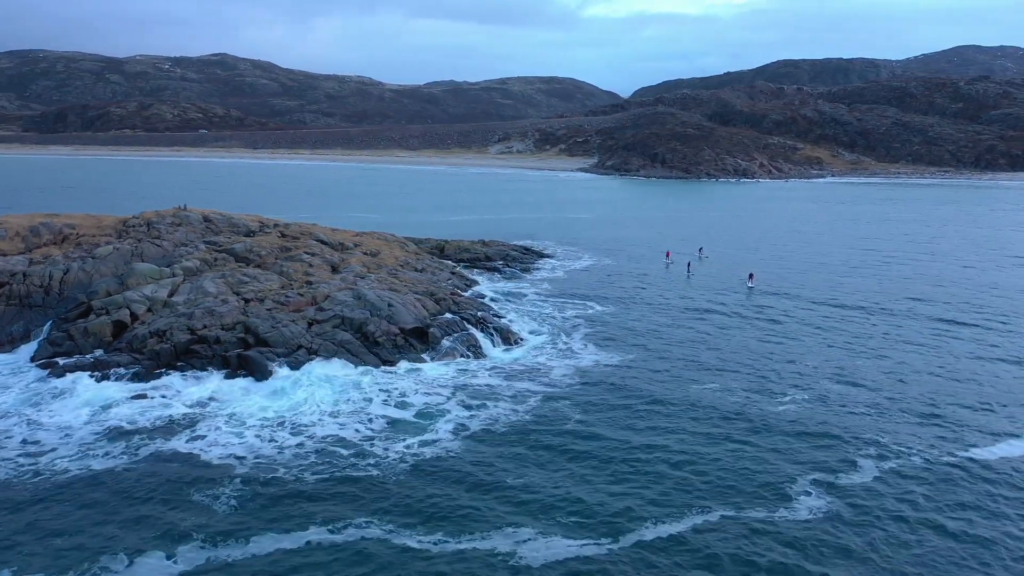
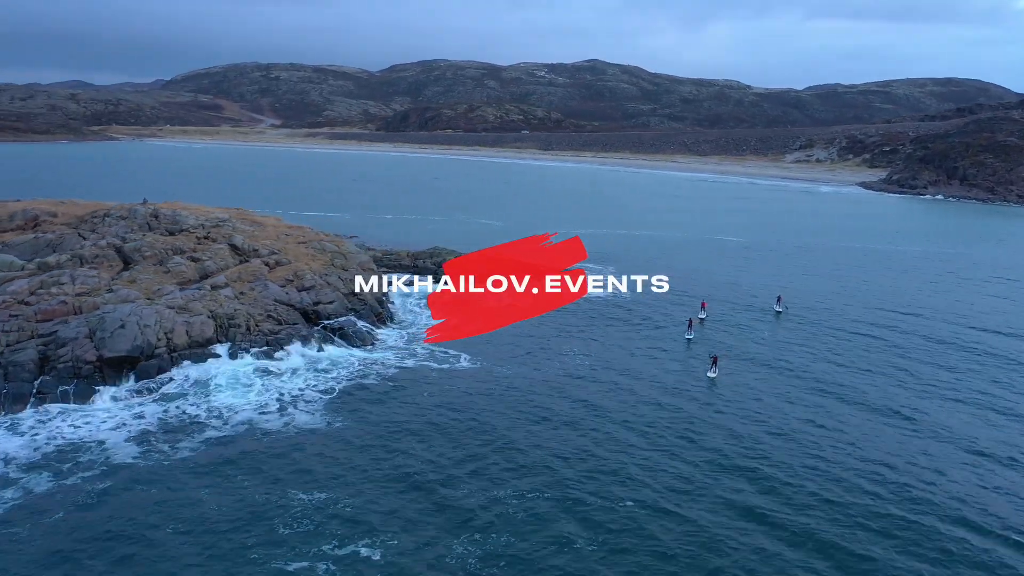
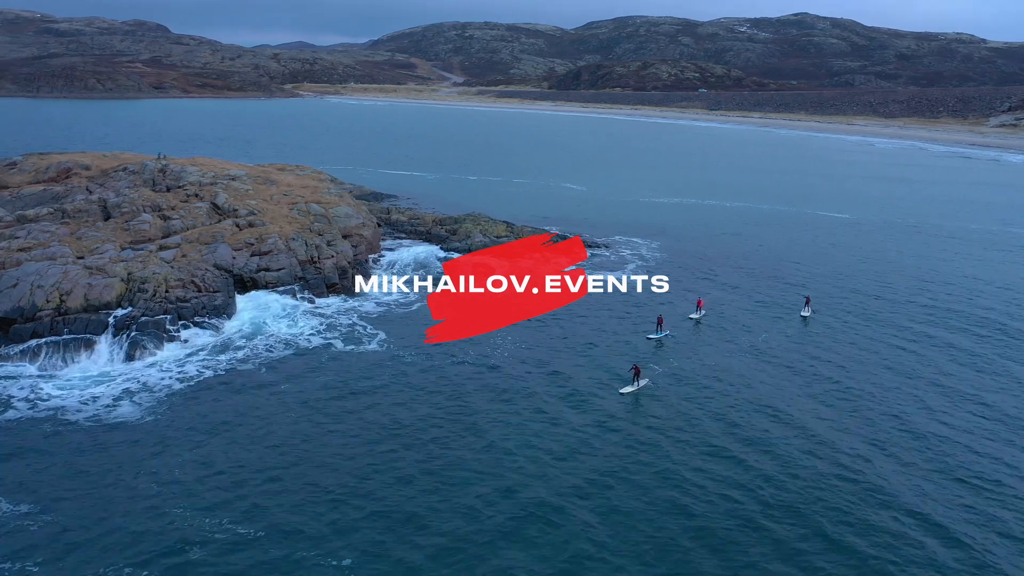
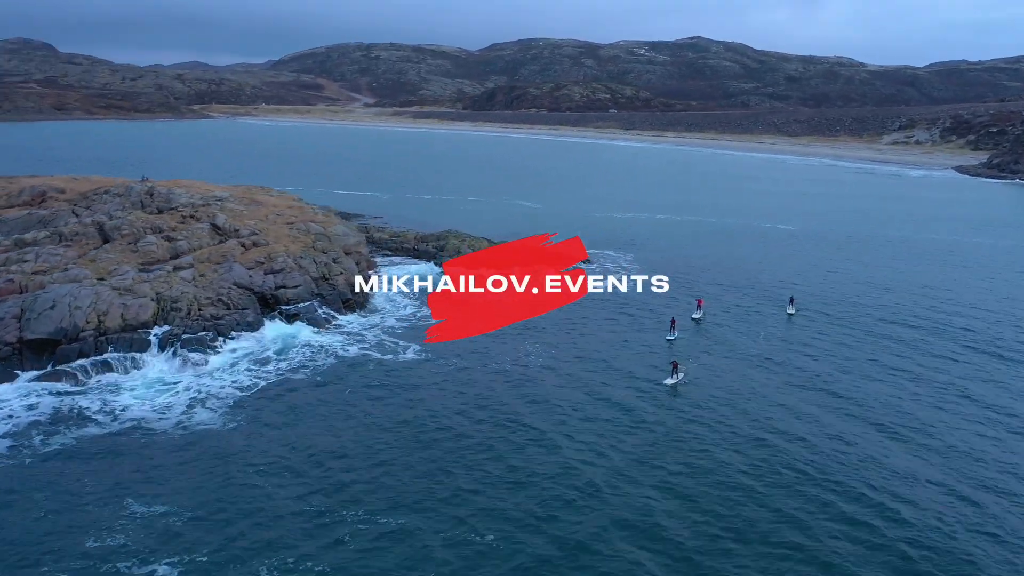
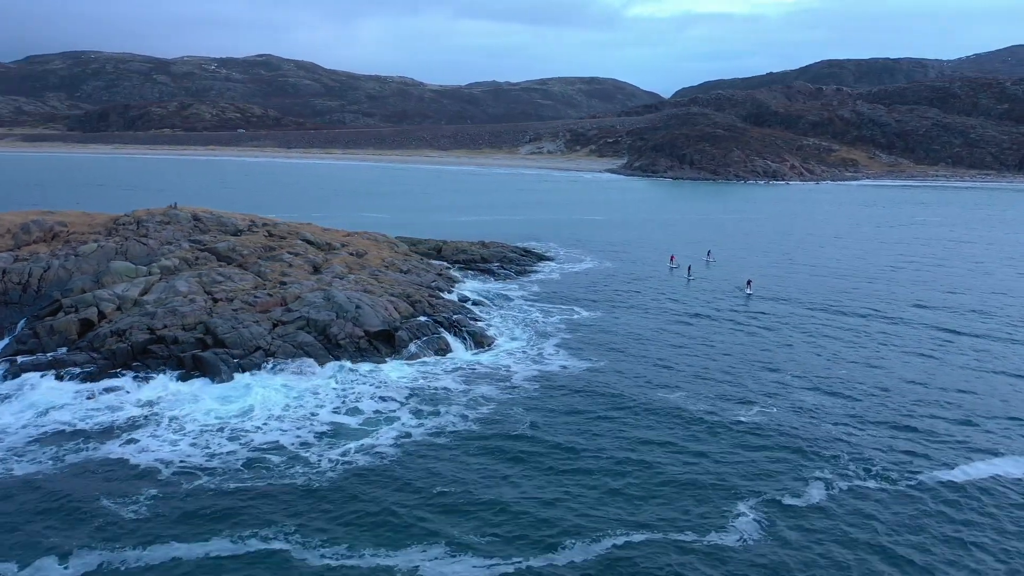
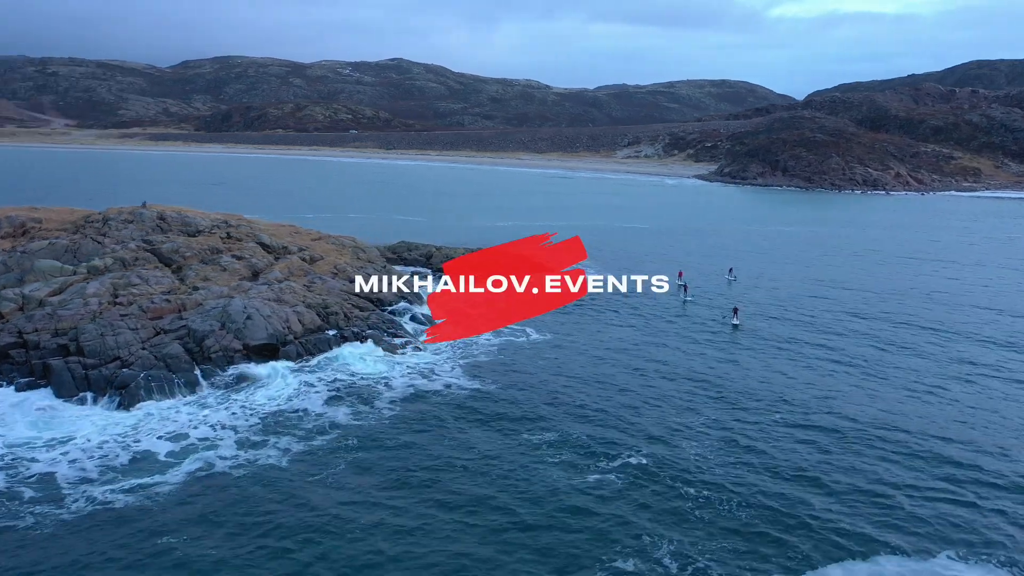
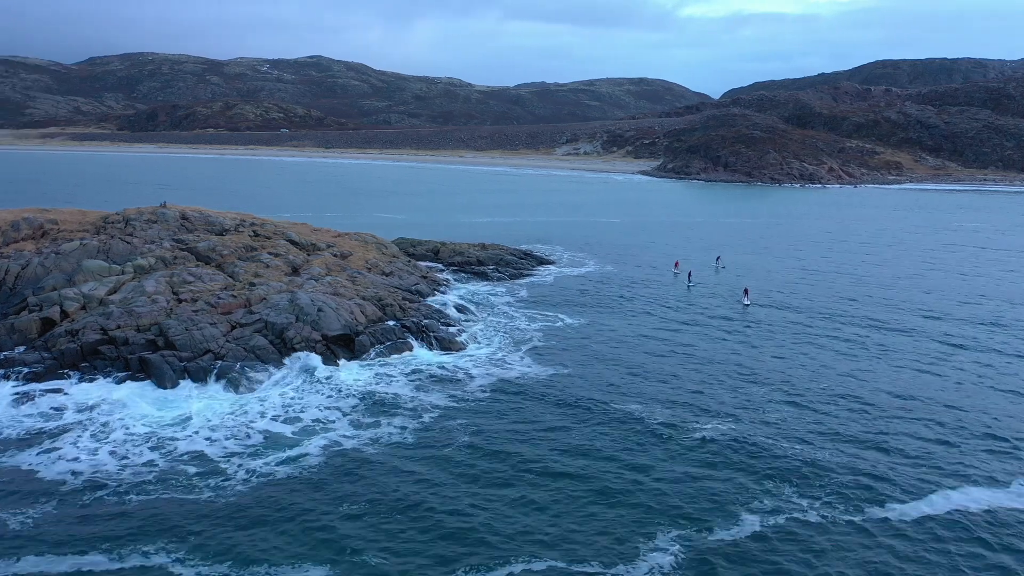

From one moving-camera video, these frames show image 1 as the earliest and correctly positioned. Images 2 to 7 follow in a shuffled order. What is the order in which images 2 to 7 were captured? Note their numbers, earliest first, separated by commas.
5, 7, 6, 2, 4, 3
